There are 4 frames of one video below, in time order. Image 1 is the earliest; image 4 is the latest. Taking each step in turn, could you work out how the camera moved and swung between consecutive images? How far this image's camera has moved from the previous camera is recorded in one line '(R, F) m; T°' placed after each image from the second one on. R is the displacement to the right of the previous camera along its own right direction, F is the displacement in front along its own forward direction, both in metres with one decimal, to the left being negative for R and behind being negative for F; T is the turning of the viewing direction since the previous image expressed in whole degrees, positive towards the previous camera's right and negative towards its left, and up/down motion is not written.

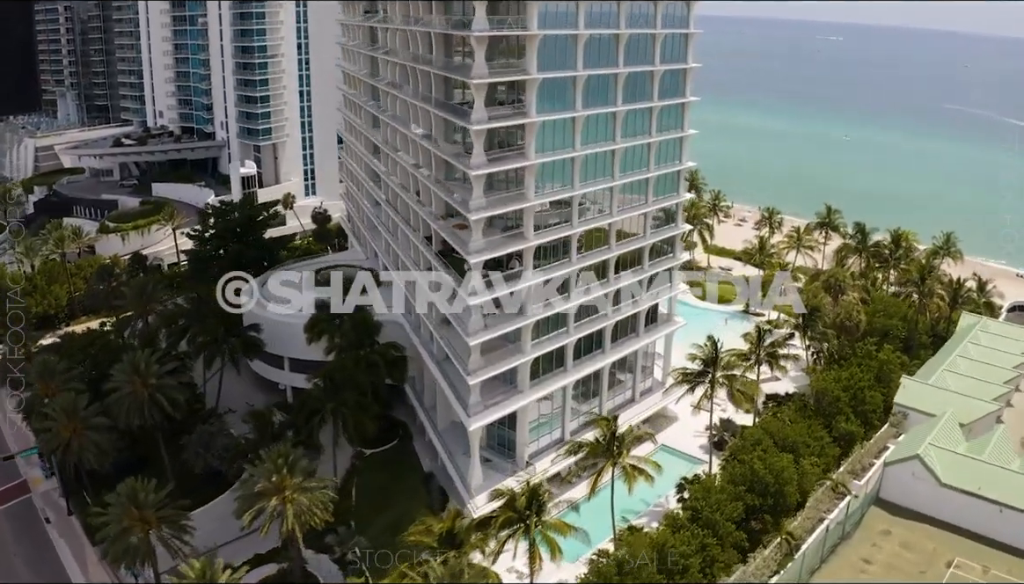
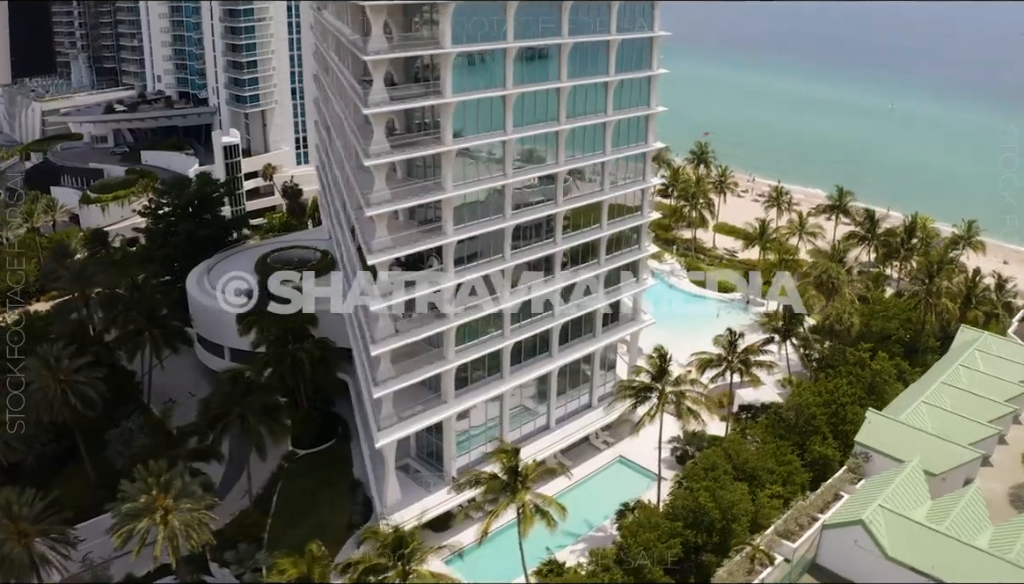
(+6.4, +4.8) m; -4°
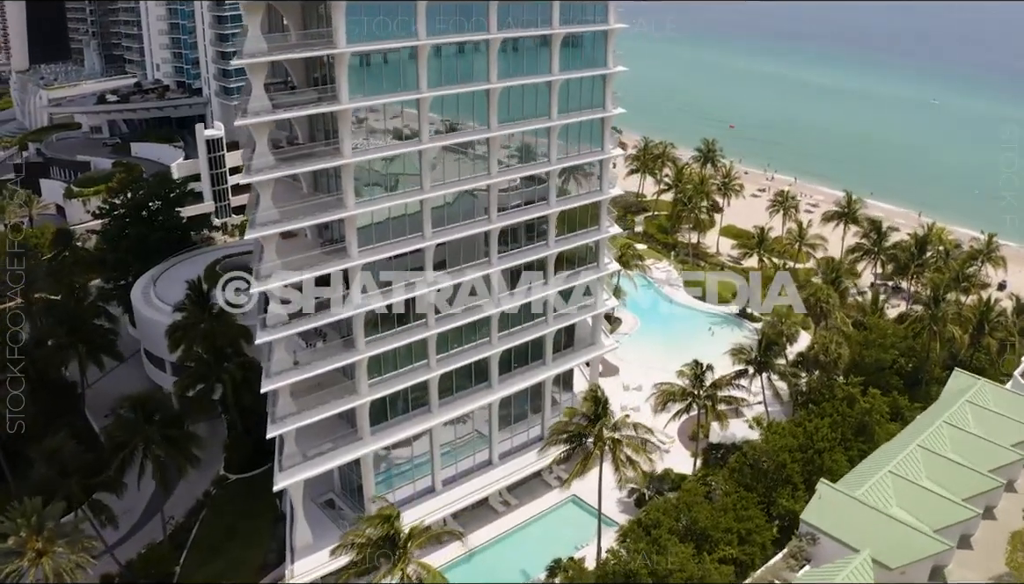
(+5.5, +4.4) m; -4°
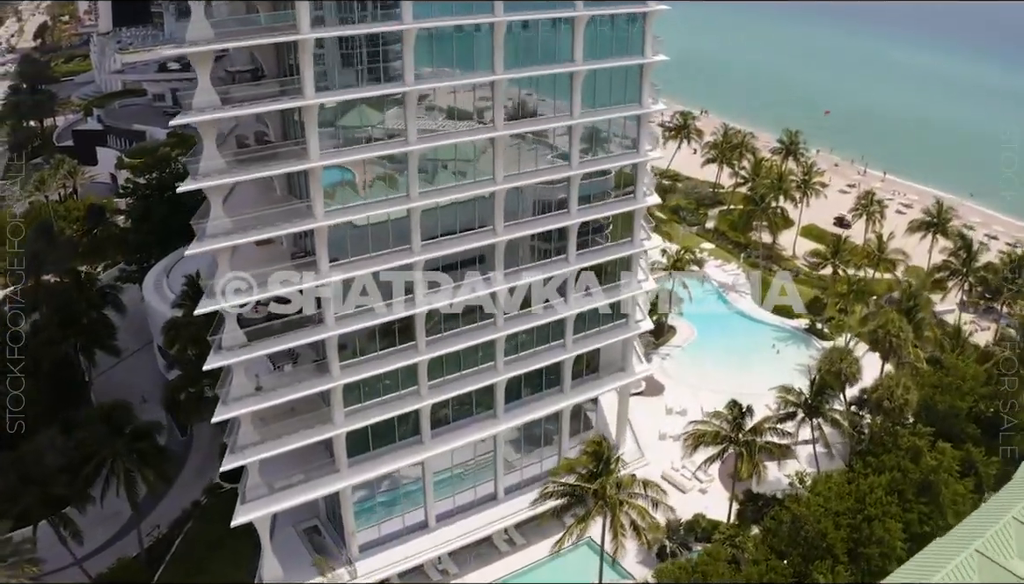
(+3.3, +4.9) m; -6°
